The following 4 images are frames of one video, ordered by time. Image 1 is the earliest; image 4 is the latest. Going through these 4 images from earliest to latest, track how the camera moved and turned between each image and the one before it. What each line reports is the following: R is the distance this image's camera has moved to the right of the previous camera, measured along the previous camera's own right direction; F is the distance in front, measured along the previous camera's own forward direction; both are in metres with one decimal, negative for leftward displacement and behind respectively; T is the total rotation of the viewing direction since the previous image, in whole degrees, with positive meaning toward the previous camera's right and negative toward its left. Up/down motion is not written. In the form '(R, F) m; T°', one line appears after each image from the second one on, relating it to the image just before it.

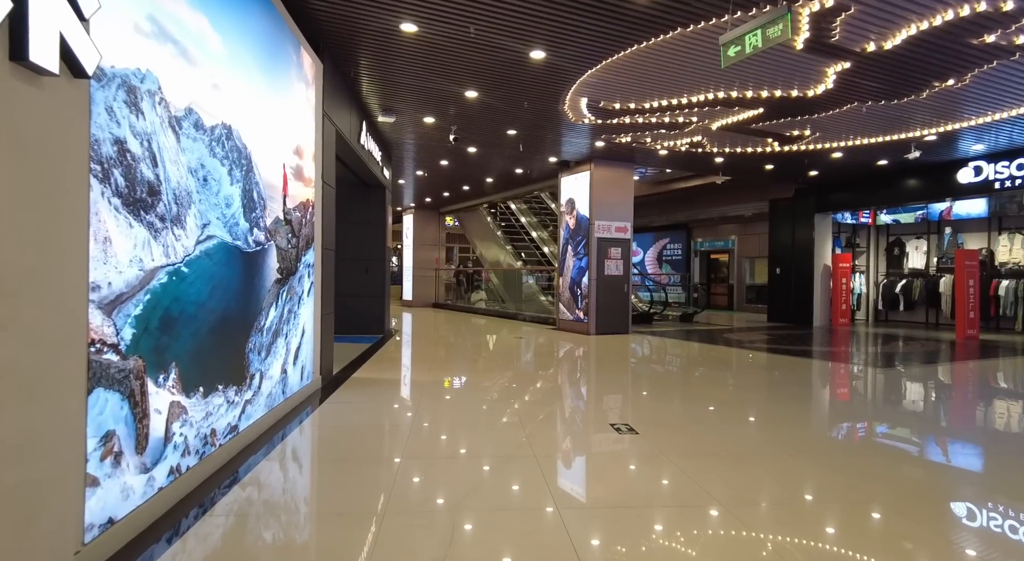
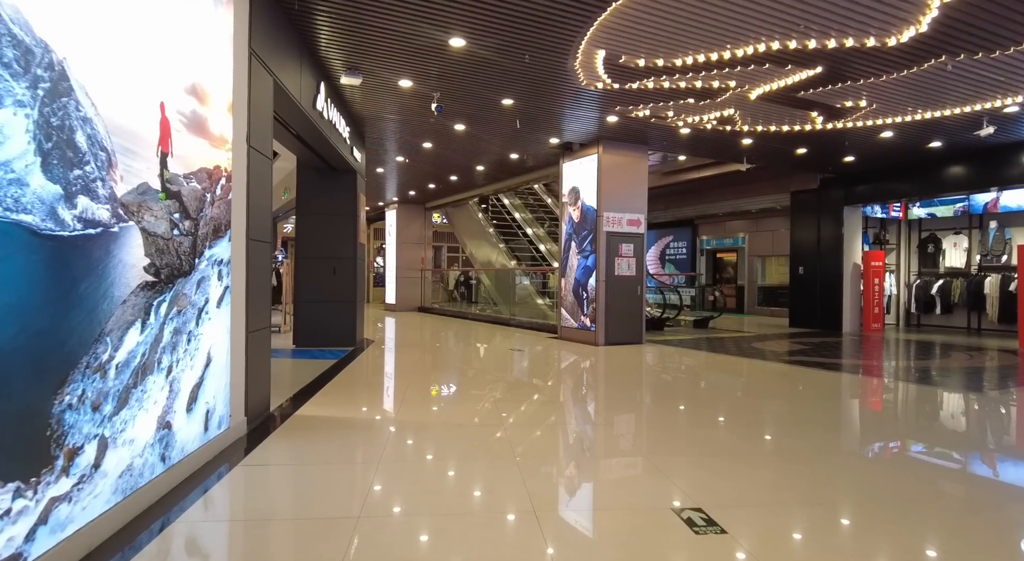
(-0.1, +1.3) m; +1°
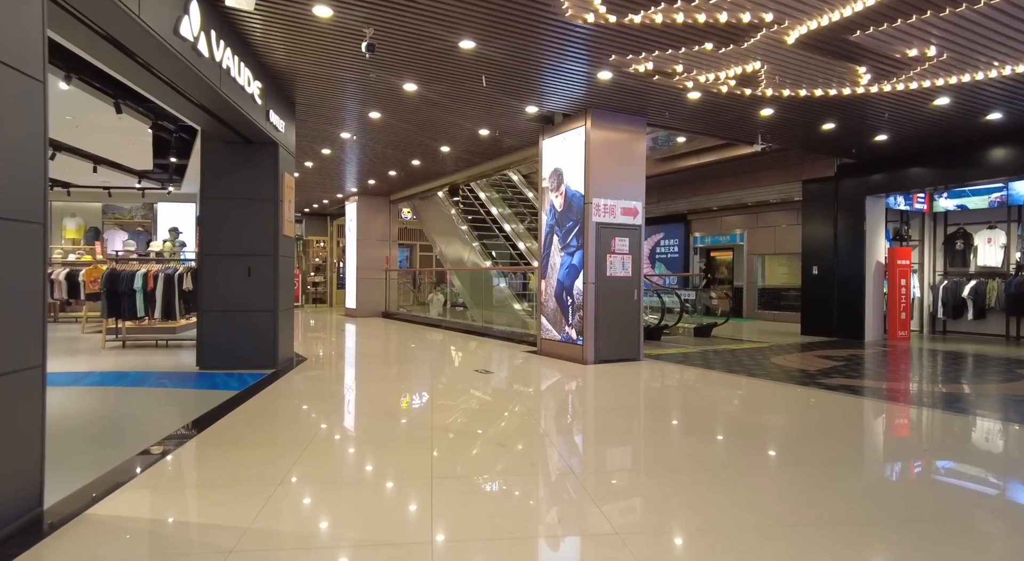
(+0.2, +1.6) m; +2°
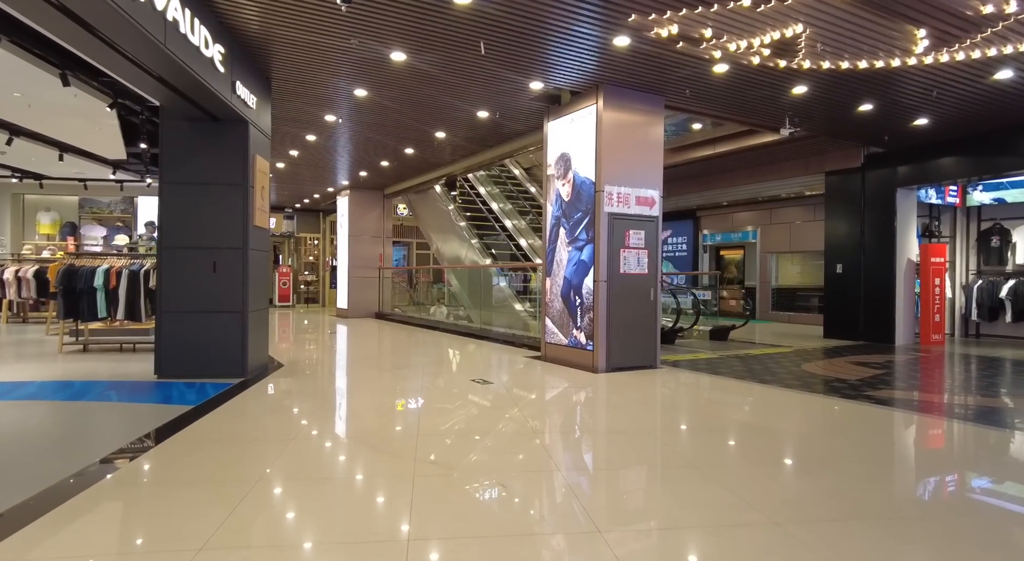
(0.0, +0.7) m; 0°
